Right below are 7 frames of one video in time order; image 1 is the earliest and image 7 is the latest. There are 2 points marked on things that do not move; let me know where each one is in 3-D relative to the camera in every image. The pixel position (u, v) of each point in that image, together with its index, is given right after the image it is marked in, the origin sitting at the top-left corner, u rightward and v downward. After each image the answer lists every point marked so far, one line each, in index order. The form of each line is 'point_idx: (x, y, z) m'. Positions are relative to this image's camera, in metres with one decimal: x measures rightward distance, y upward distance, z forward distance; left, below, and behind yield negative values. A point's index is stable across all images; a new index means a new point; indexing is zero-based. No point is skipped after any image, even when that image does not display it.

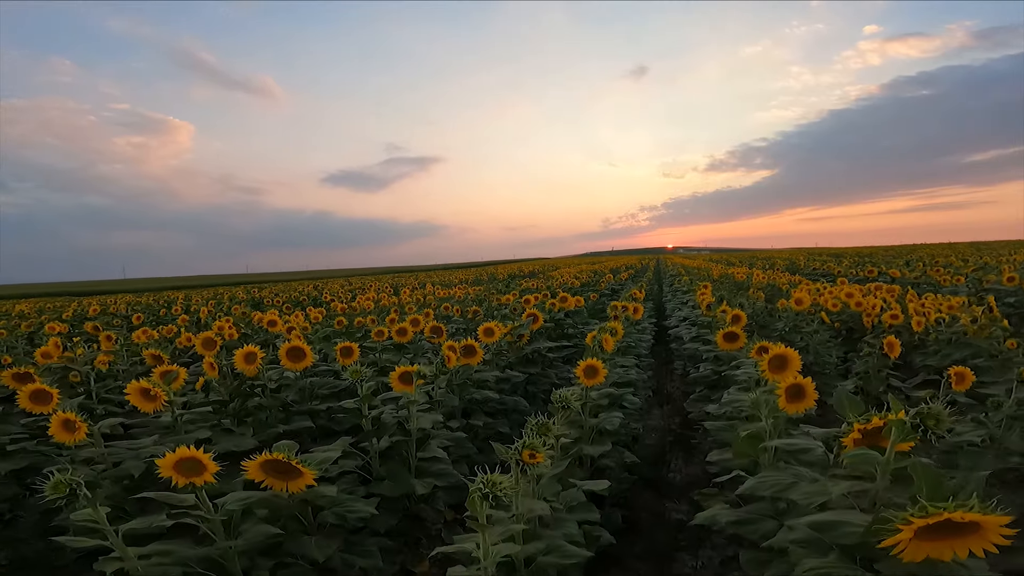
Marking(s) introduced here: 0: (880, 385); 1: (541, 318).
0: (+3.8, -0.9, +5.9) m
1: (+0.4, -0.5, +8.4) m
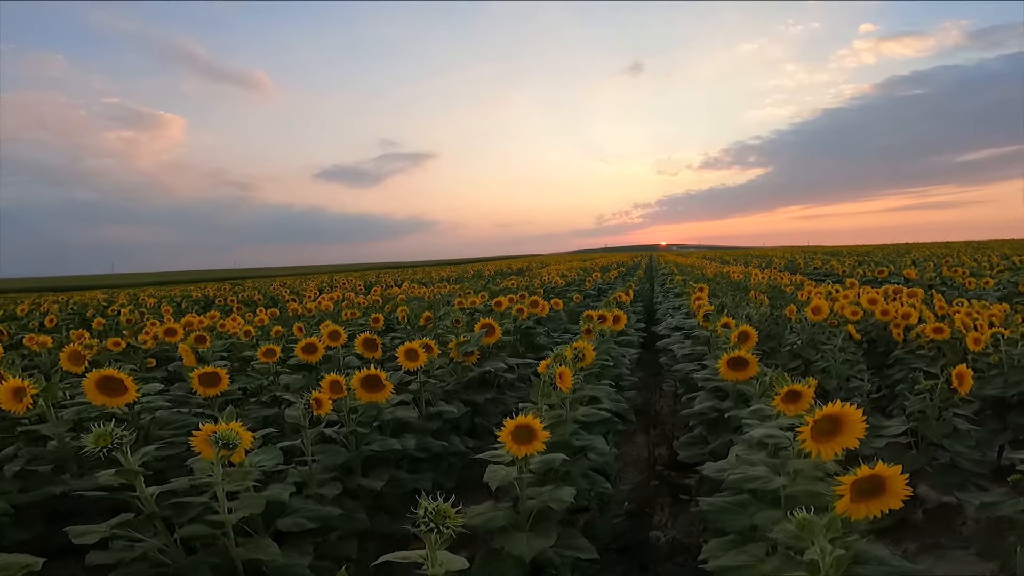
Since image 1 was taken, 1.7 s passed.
0: (+3.2, -1.0, +4.3) m
1: (-0.2, -0.5, +6.7) m
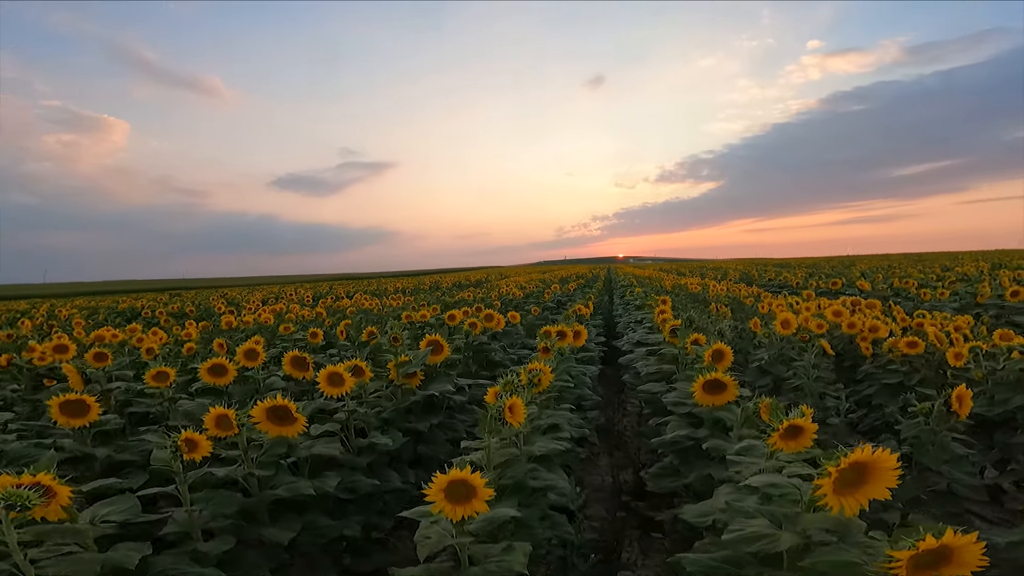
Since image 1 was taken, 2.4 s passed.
0: (+2.8, -1.1, +3.8) m
1: (-0.7, -0.6, +6.0) m
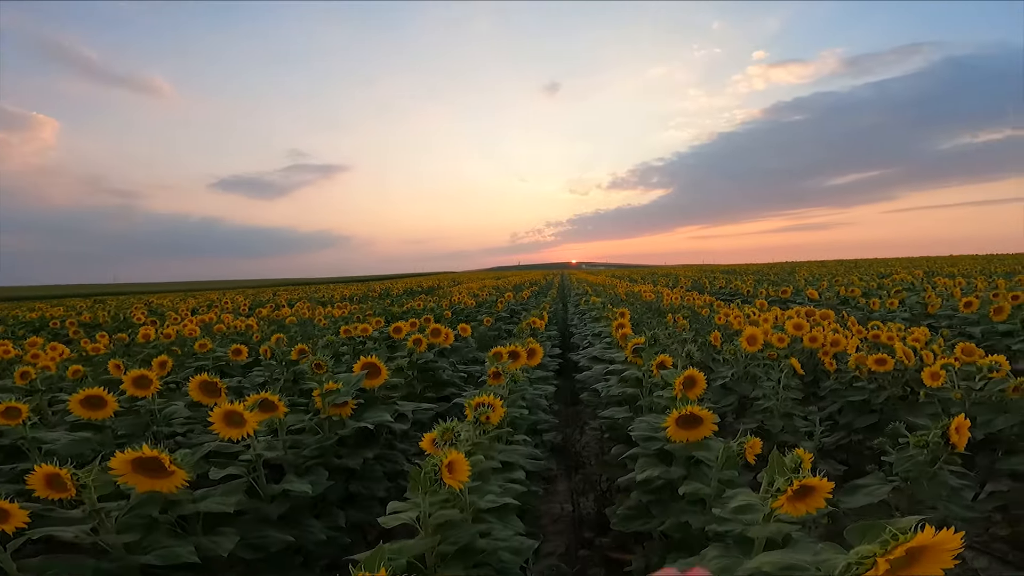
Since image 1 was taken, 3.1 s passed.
0: (+2.5, -1.2, +3.4) m
1: (-1.2, -0.8, +5.3) m
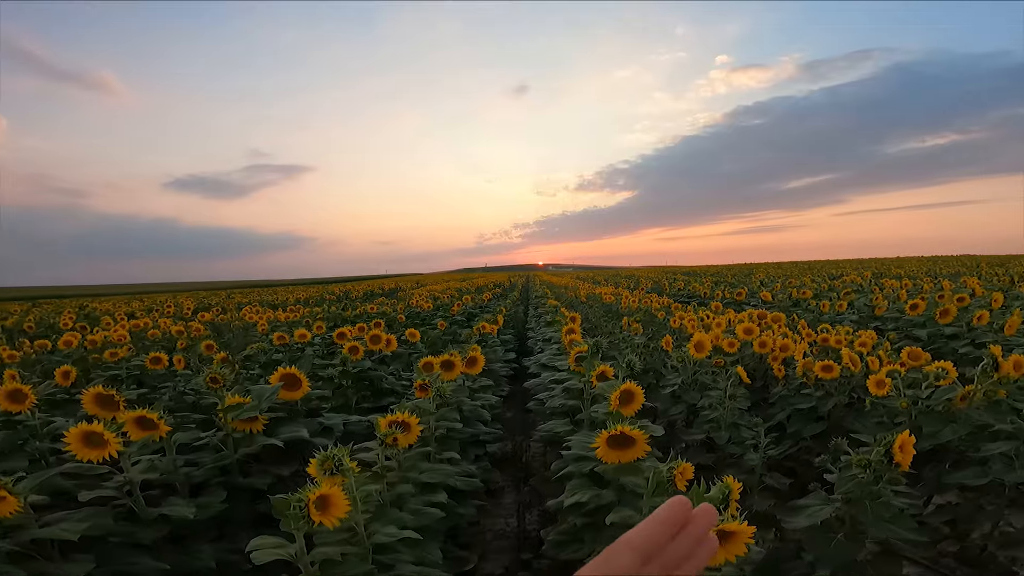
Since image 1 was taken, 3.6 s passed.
0: (+2.0, -1.3, +3.1) m
1: (-1.8, -0.8, +4.9) m
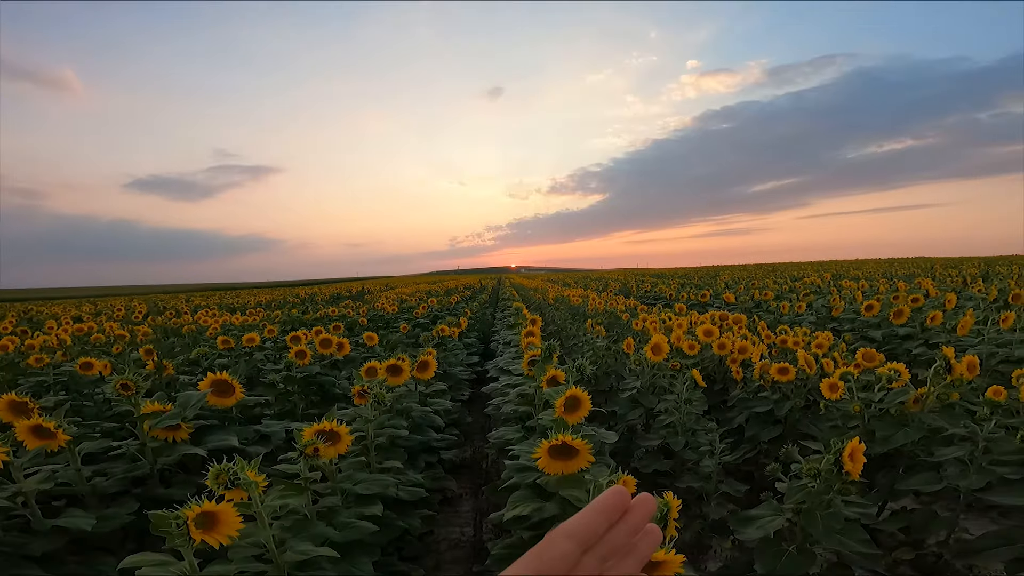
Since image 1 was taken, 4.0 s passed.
0: (+1.7, -1.3, +3.0) m
1: (-2.2, -0.9, +4.6) m
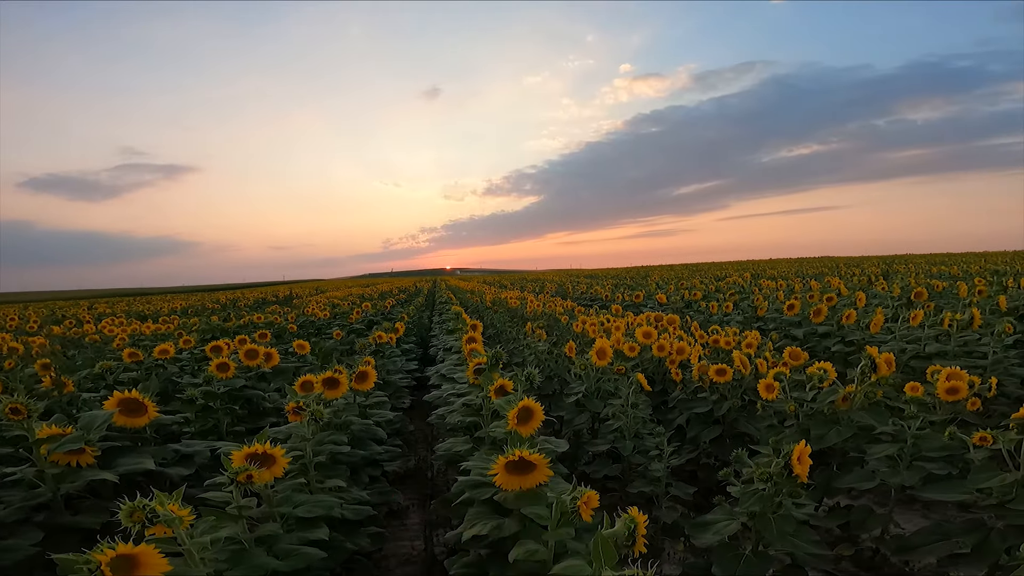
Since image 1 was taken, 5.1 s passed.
0: (+1.4, -1.3, +3.0) m
1: (-2.6, -0.9, +4.1) m
